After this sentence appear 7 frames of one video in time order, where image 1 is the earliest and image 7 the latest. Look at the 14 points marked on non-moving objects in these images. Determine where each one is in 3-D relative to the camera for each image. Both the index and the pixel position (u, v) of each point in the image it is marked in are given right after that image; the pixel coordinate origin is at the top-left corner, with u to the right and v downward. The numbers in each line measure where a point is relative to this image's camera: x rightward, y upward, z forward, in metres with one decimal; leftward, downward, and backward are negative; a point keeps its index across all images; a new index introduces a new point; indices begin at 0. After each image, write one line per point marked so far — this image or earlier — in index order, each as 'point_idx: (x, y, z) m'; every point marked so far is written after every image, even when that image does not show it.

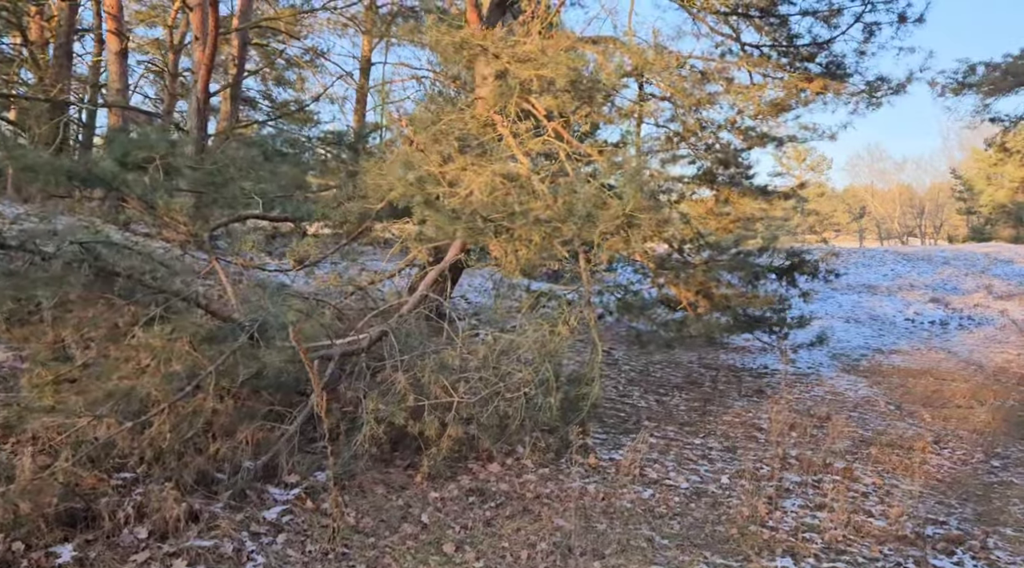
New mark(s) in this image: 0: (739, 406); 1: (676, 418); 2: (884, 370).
0: (+2.7, -1.4, +9.3) m
1: (+1.7, -1.4, +8.3) m
2: (+6.3, -1.5, +13.4) m
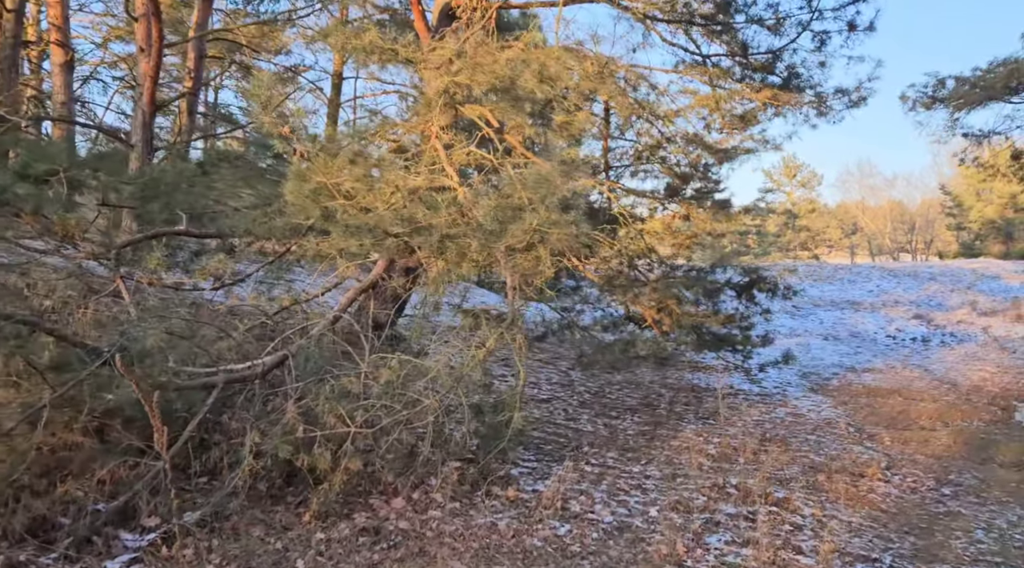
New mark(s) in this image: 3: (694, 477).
0: (+2.0, -1.6, +8.9) m
1: (+1.1, -1.6, +8.0) m
2: (+5.7, -1.7, +13.0) m
3: (+1.6, -1.7, +6.8) m
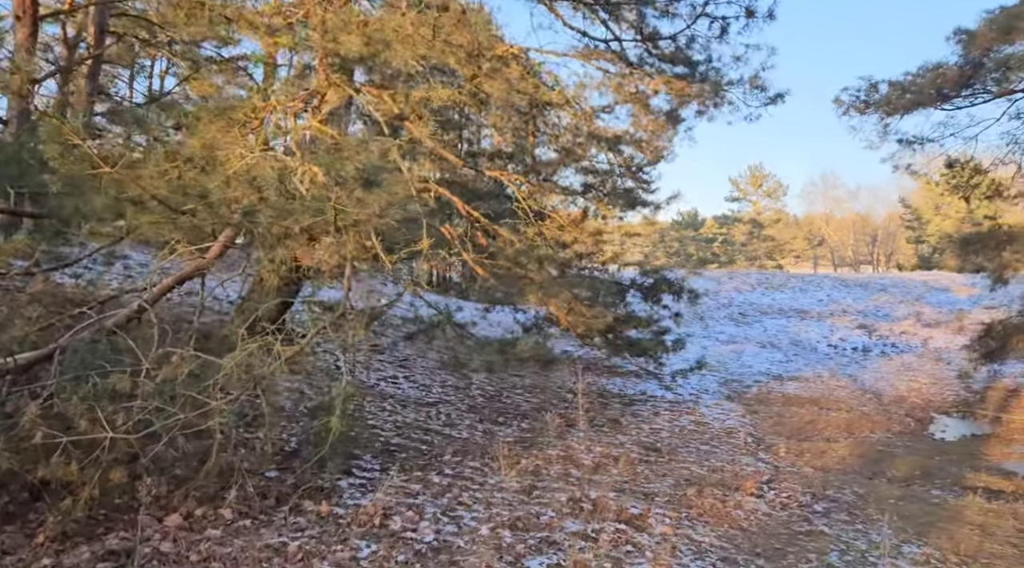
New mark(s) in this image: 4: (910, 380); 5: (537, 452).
0: (+0.7, -1.6, +8.4) m
1: (-0.2, -1.6, +7.4) m
2: (+4.2, -1.8, +12.6) m
3: (+0.3, -1.6, +6.3) m
4: (+8.7, -2.1, +17.1) m
5: (+0.2, -1.6, +7.5) m
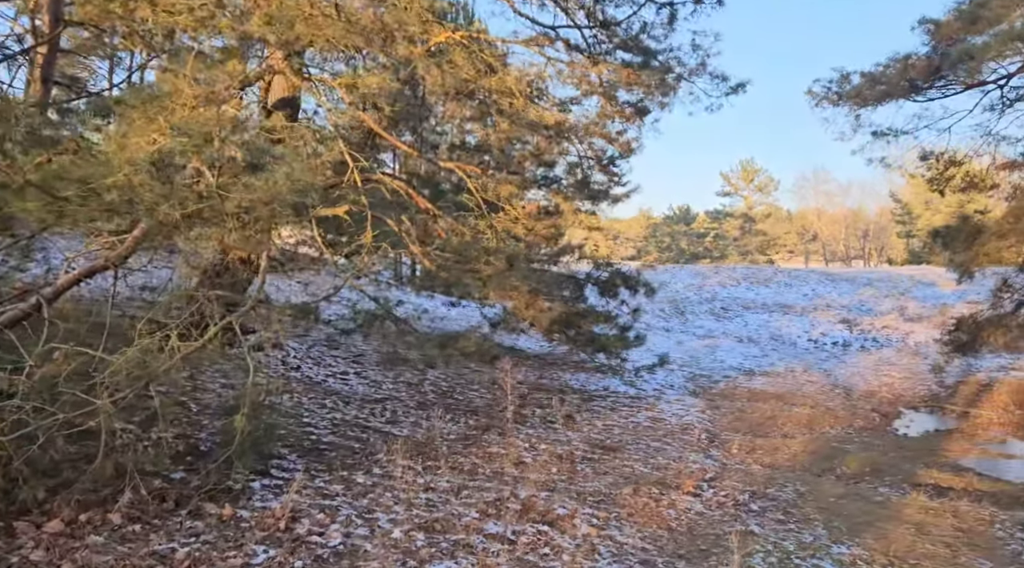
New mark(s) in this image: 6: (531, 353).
0: (+0.1, -1.6, +8.2) m
1: (-0.8, -1.5, +7.2) m
2: (+3.6, -1.7, +12.5) m
3: (-0.2, -1.6, +6.1) m
4: (+8.0, -1.9, +17.0) m
5: (-0.3, -1.5, +7.3) m
6: (+0.4, -1.2, +13.5) m
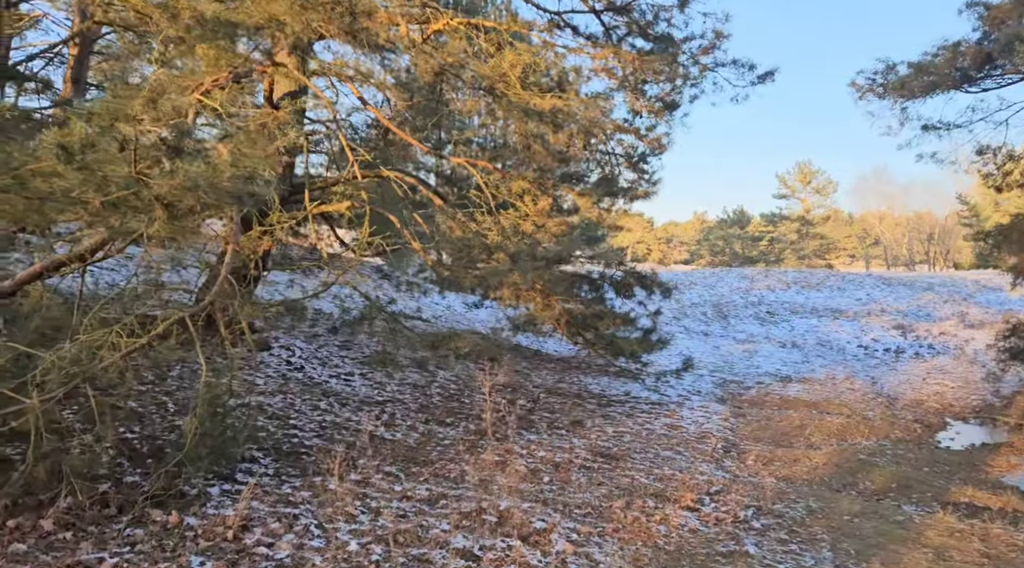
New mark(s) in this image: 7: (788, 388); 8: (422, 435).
0: (+0.1, -1.5, +7.8) m
1: (-0.8, -1.5, +6.8) m
2: (+3.8, -1.7, +11.8) m
3: (-0.4, -1.6, +5.7) m
4: (+8.6, -2.0, +16.0) m
5: (-0.4, -1.5, +6.9) m
6: (+0.7, -1.2, +13.0) m
7: (+4.6, -1.7, +13.2) m
8: (-0.9, -1.4, +7.5) m
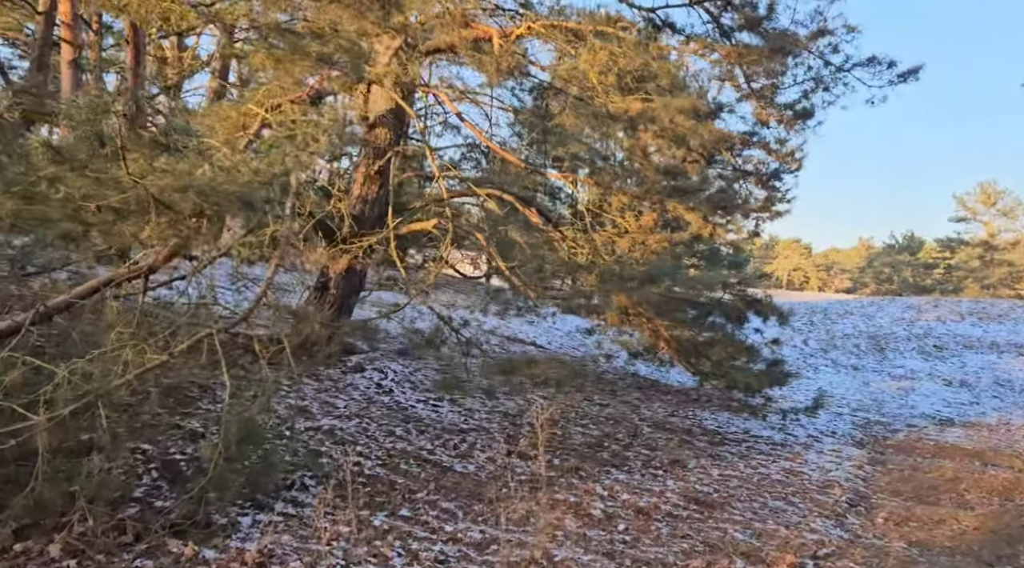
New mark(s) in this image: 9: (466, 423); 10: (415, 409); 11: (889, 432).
0: (+0.9, -1.7, +7.0) m
1: (-0.2, -1.6, +6.3) m
2: (+5.3, -2.1, +10.3) m
3: (0.0, -1.7, +5.1) m
4: (+10.8, -2.5, +13.5) m
5: (+0.2, -1.7, +6.3) m
6: (+2.5, -1.6, +12.1) m
7: (+6.3, -2.2, +11.5) m
8: (-0.1, -1.6, +6.9) m
9: (-0.5, -1.5, +8.2) m
10: (-1.0, -1.3, +8.3) m
11: (+5.3, -2.1, +11.1) m
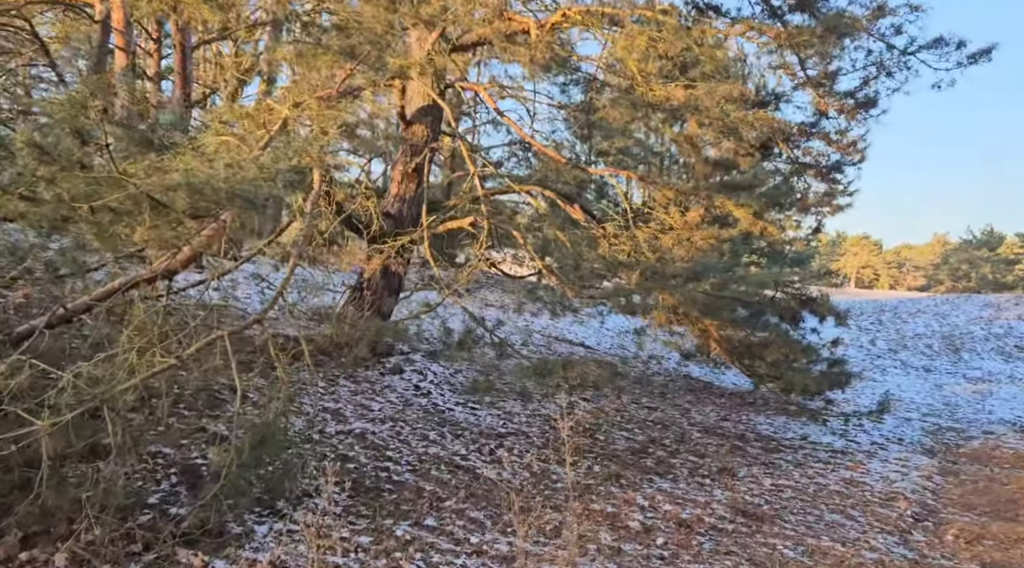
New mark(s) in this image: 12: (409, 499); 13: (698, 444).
0: (+1.2, -1.7, +6.6) m
1: (+0.1, -1.6, +6.0) m
2: (+5.9, -2.1, +9.5) m
3: (+0.2, -1.7, +4.8) m
4: (+11.6, -2.5, +12.3) m
5: (+0.5, -1.7, +6.0) m
6: (+3.2, -1.6, +11.6) m
7: (+6.9, -2.1, +10.7) m
8: (+0.2, -1.6, +6.6) m
9: (-0.1, -1.5, +8.0) m
10: (-0.6, -1.3, +8.1) m
11: (+5.9, -2.0, +10.4) m
12: (-0.7, -1.5, +5.6) m
13: (+1.9, -1.7, +8.2) m
